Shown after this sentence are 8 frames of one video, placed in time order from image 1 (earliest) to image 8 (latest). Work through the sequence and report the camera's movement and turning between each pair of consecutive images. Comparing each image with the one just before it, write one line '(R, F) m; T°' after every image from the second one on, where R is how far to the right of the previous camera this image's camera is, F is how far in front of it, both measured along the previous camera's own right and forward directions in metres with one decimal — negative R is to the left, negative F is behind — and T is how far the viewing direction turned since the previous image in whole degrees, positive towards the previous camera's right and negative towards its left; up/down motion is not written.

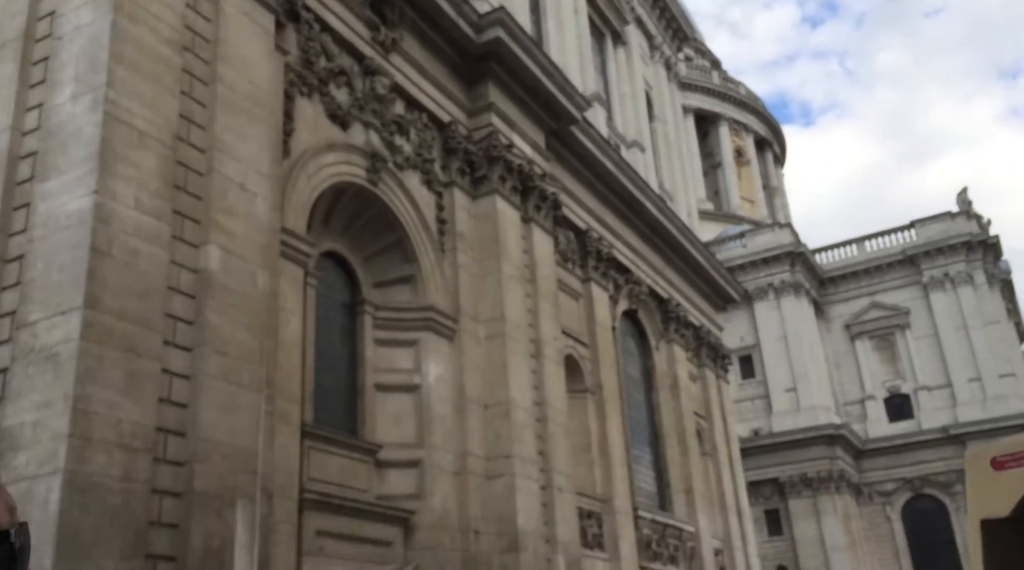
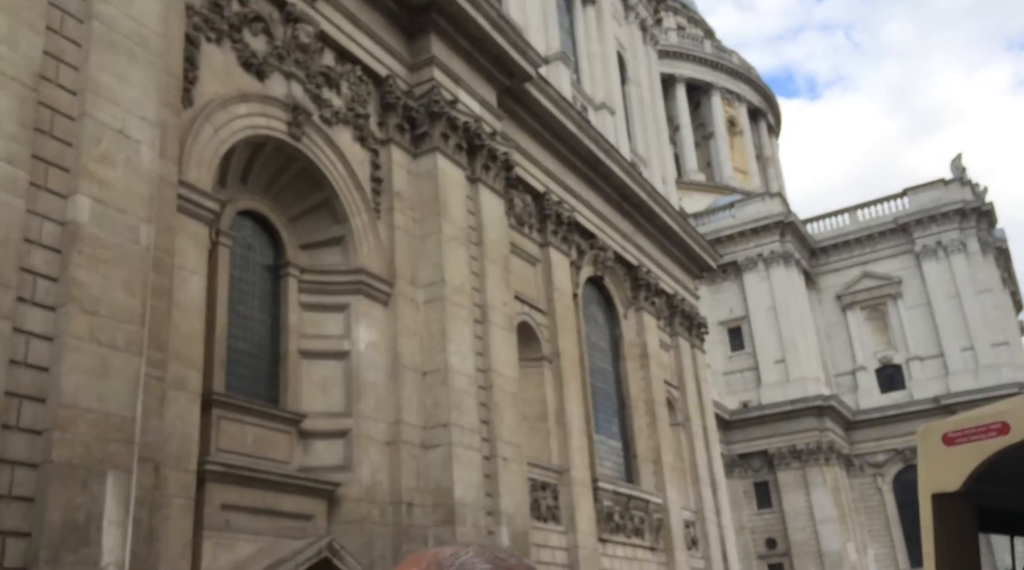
(+1.0, +0.8) m; 0°
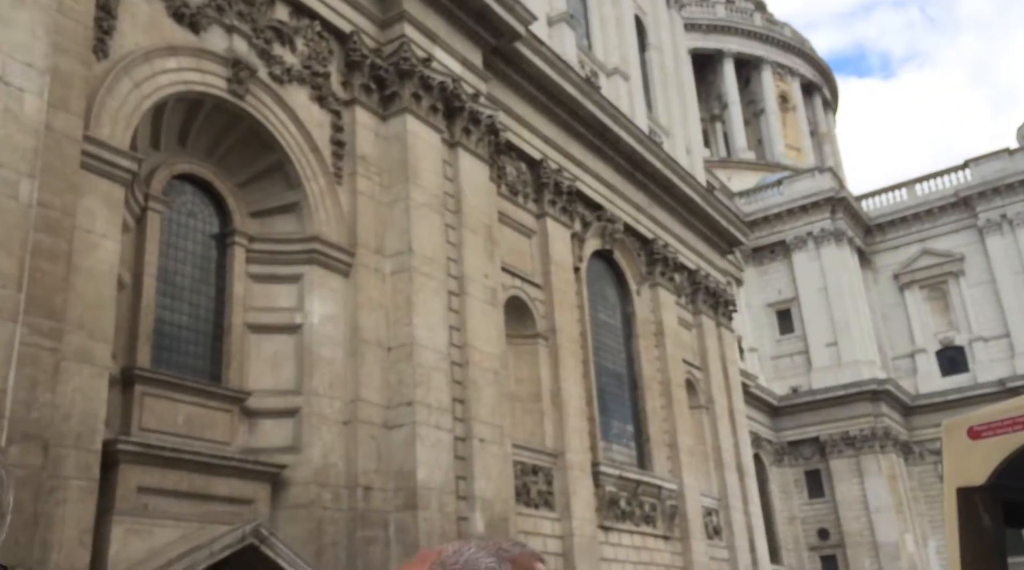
(+1.3, +1.2) m; -4°
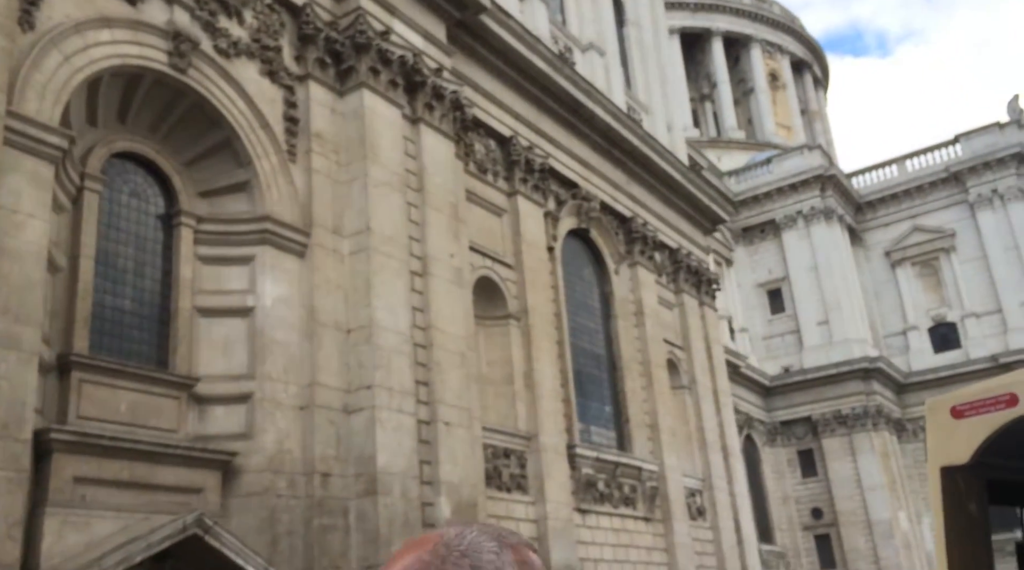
(+0.5, +0.5) m; 0°
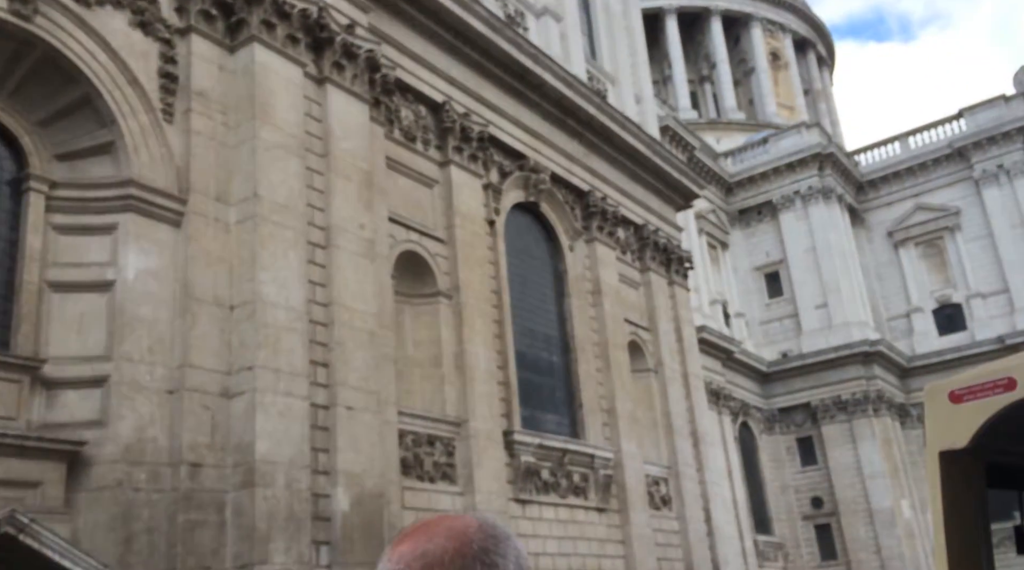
(+1.5, +1.3) m; -1°
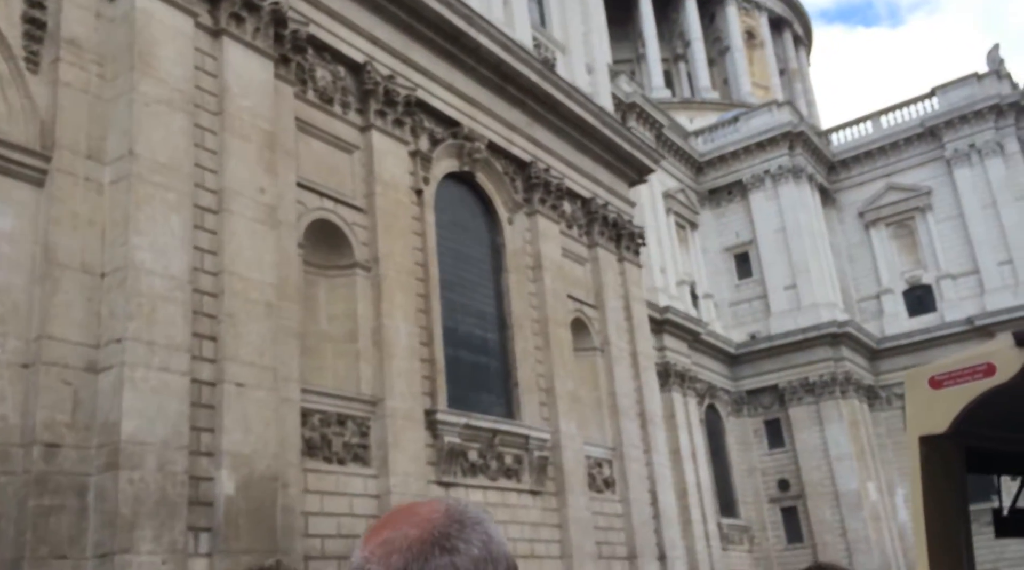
(+1.0, +1.0) m; +1°
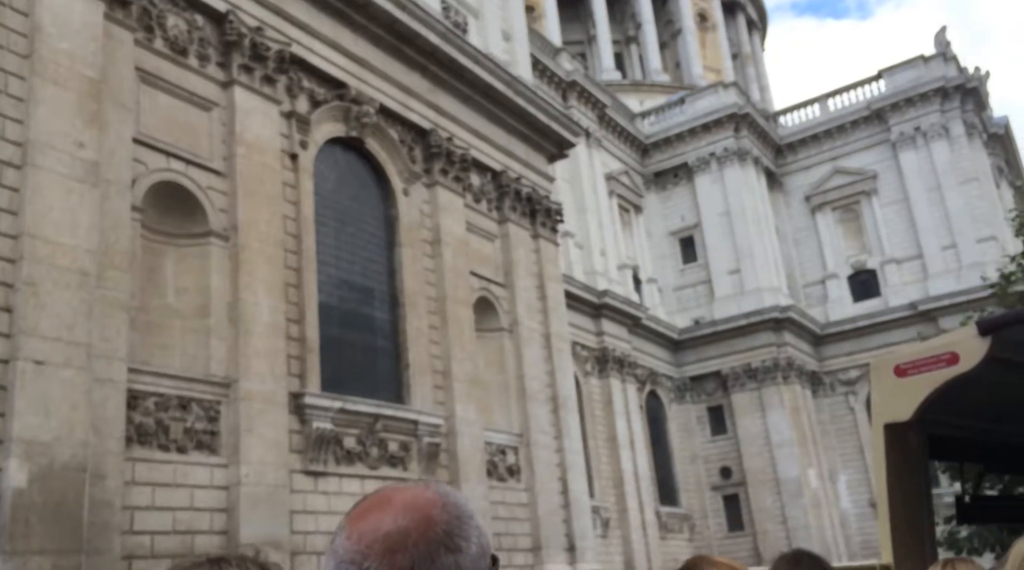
(+1.4, +1.4) m; +2°
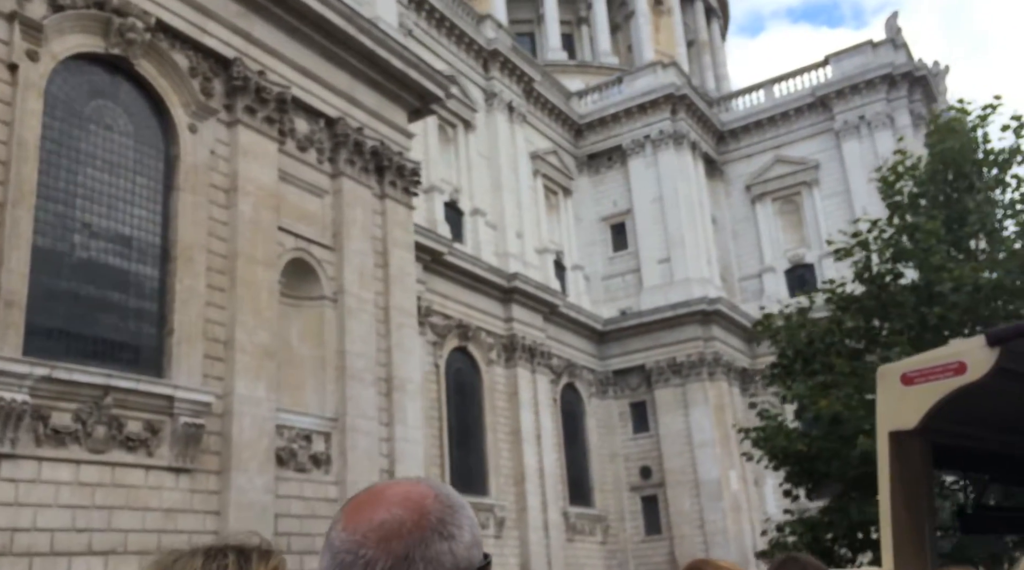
(+2.9, +2.9) m; +1°
